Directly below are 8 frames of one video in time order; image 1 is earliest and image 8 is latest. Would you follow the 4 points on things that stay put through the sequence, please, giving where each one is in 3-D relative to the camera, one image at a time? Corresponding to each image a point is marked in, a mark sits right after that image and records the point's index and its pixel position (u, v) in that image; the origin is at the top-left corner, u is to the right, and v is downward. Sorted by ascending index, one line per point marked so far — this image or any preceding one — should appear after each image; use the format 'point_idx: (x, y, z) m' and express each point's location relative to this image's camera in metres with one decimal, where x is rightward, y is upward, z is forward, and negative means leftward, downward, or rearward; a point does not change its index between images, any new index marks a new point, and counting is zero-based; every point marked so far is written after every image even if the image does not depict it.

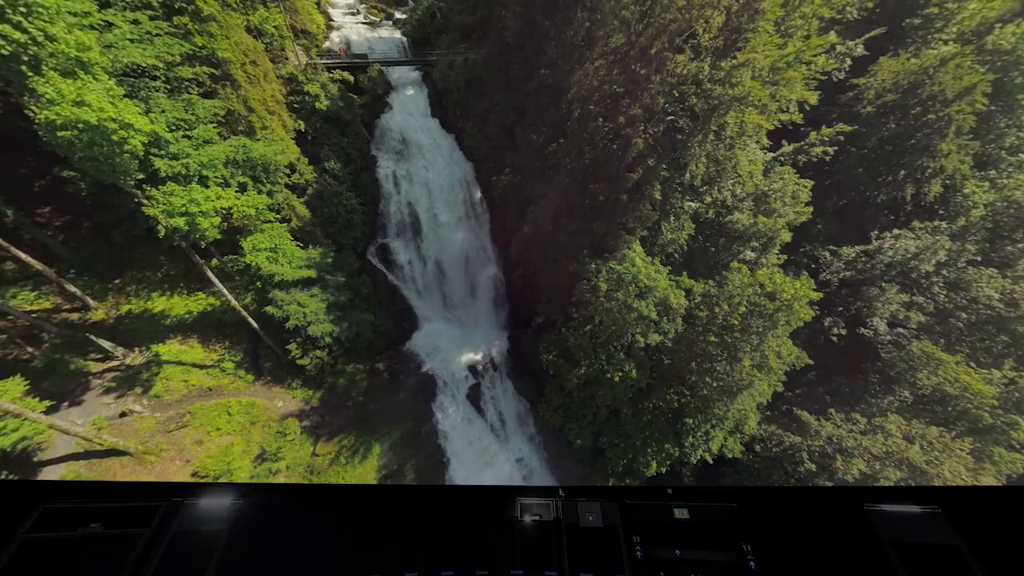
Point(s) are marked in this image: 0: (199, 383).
0: (-19.8, -5.7, +18.6) m
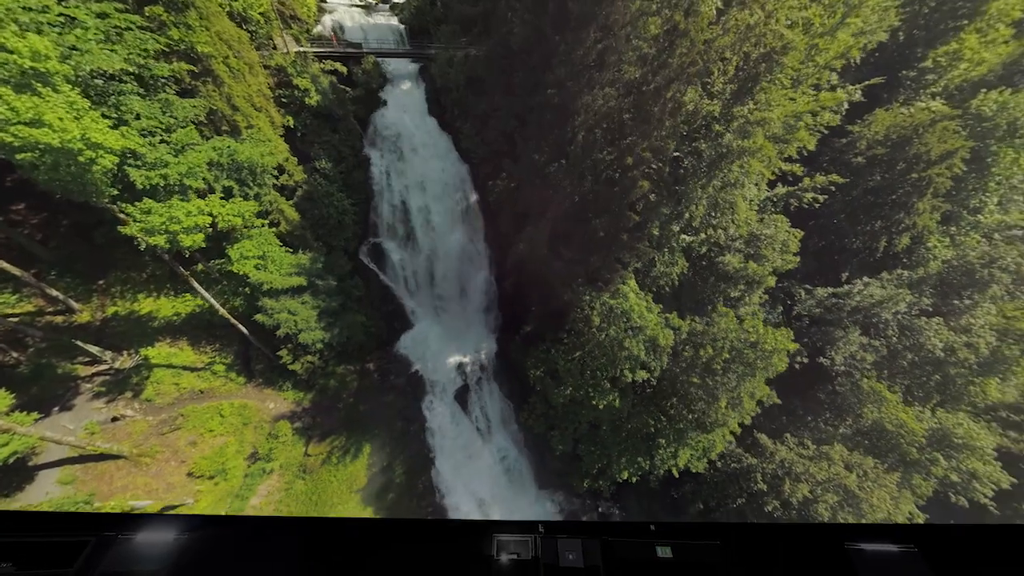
0: (-20.6, -6.0, +18.7) m
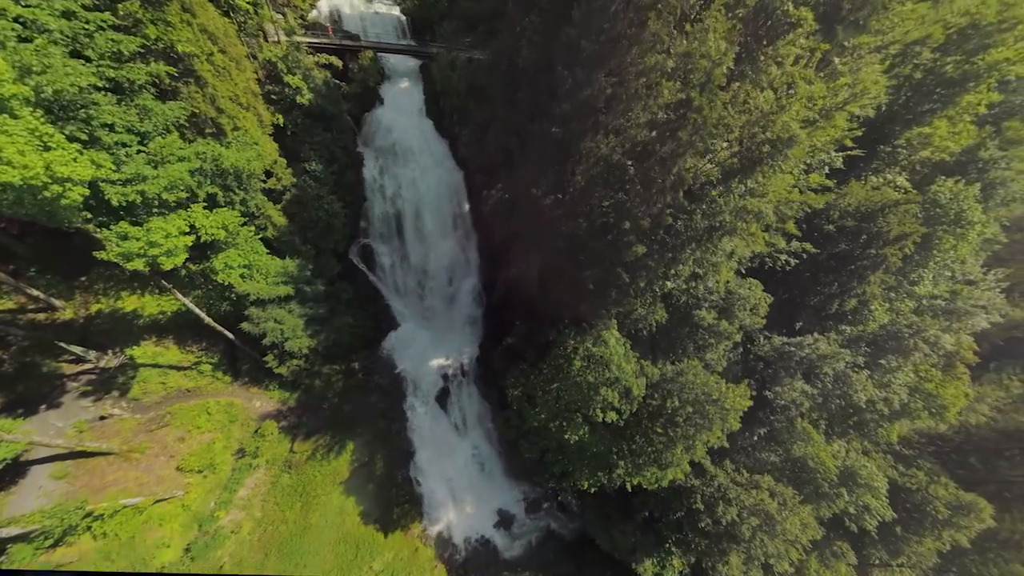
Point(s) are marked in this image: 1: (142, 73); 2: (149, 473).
0: (-22.0, -6.1, +19.2) m
1: (-19.3, +11.0, +14.9) m
2: (-21.7, -10.5, +17.2) m
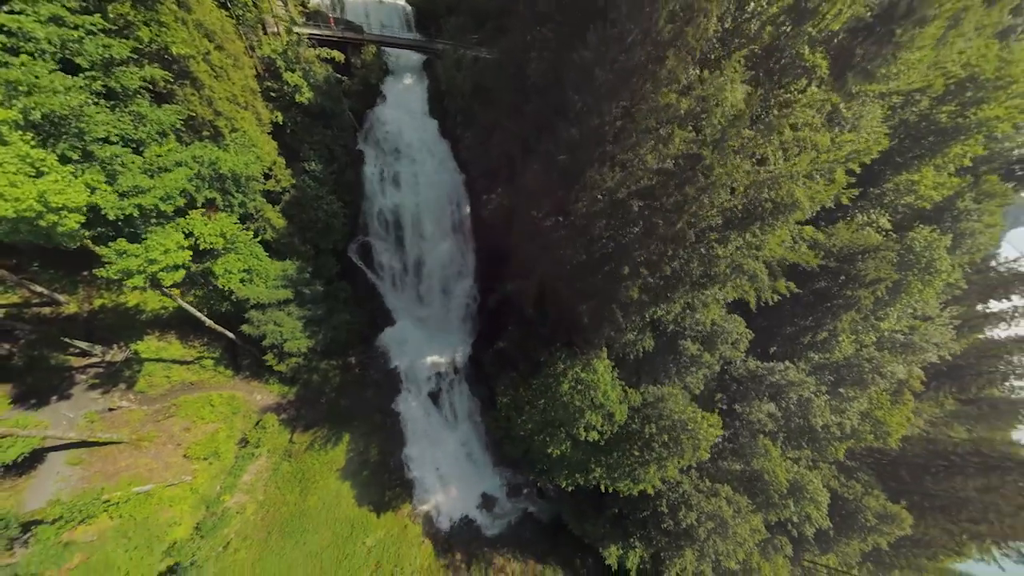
0: (-22.8, -6.0, +20.1) m
1: (-19.1, +10.5, +14.6) m
2: (-22.7, -10.6, +18.4) m
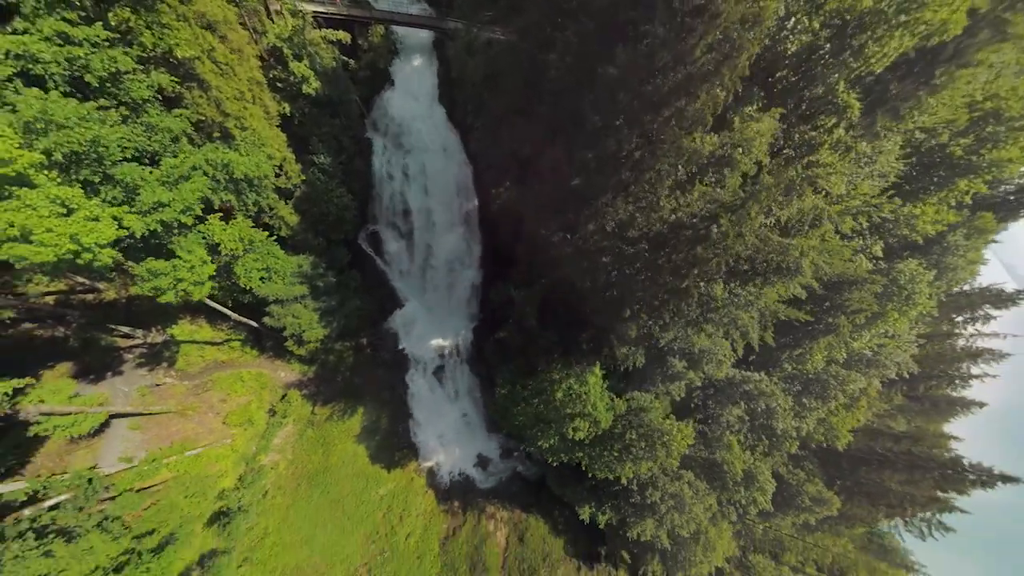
0: (-22.9, -5.2, +22.5) m
1: (-18.4, +10.1, +14.6) m
2: (-23.1, -10.0, +21.4) m
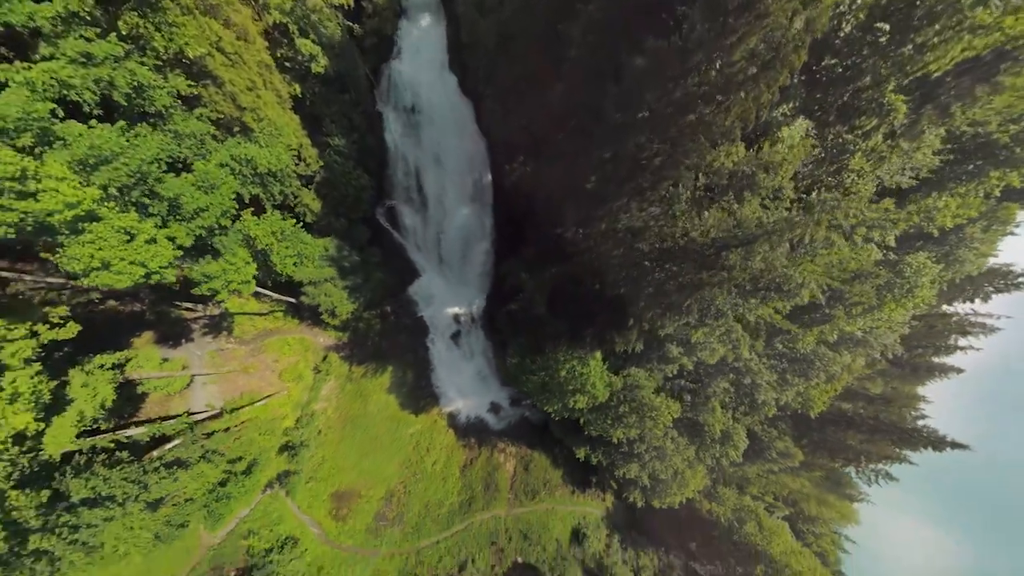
0: (-22.0, -3.3, +25.8) m
1: (-17.5, +10.1, +14.9) m
2: (-22.3, -8.2, +25.8) m
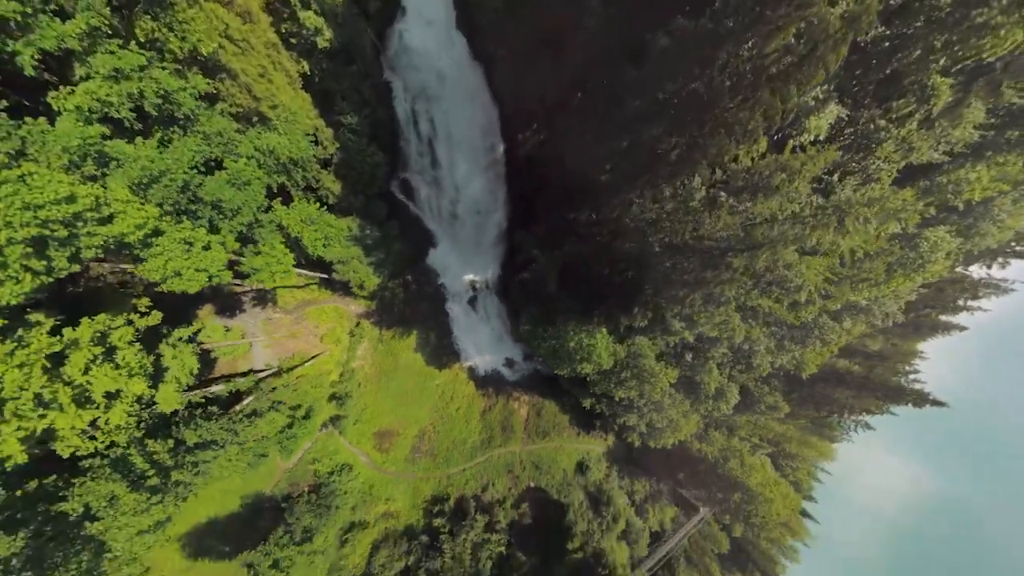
0: (-20.7, -0.8, +28.6) m
1: (-16.8, +10.3, +15.3) m
2: (-20.9, -5.7, +29.4) m
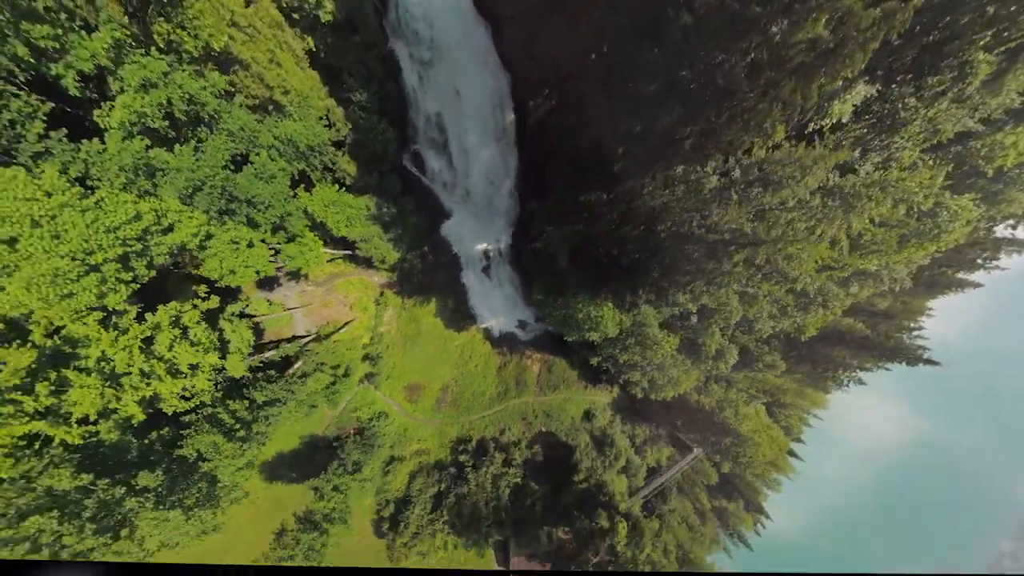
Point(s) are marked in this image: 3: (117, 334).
0: (-19.4, +1.8, +30.8) m
1: (-16.2, +10.7, +15.7) m
2: (-19.5, -2.8, +32.4) m
3: (-23.8, -2.7, +17.3) m
